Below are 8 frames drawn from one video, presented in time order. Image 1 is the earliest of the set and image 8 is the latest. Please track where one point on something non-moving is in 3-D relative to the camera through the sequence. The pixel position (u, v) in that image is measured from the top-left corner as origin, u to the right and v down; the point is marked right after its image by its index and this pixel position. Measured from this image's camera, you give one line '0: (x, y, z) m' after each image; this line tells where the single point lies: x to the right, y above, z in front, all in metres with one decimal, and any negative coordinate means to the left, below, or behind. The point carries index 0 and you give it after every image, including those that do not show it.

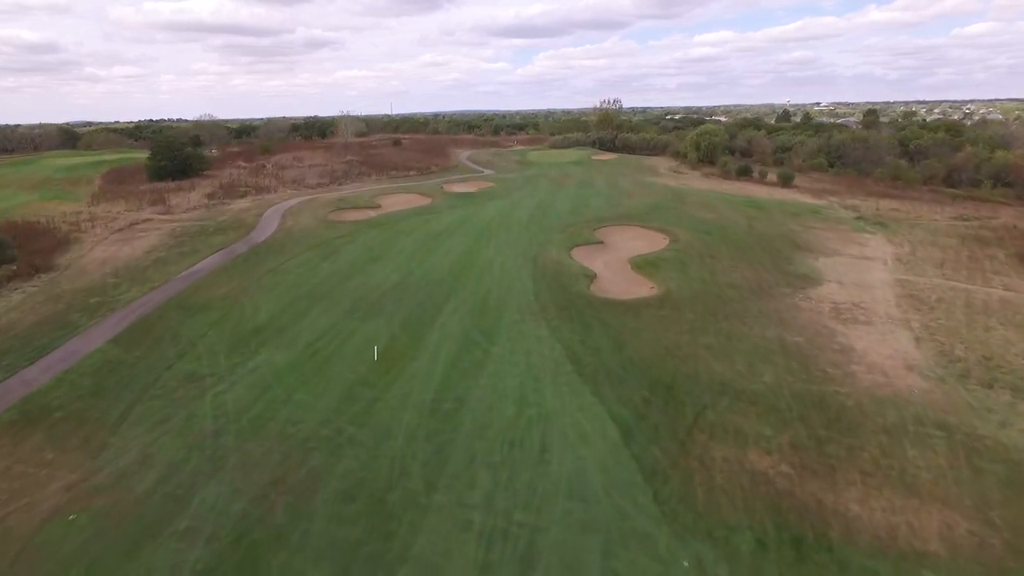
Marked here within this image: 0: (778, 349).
0: (+7.7, -1.8, +17.9) m
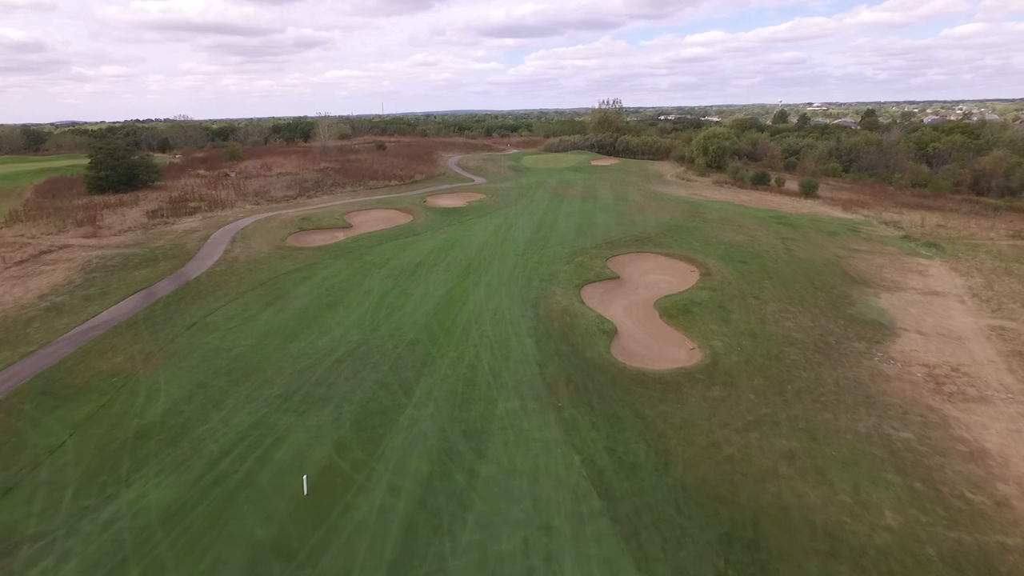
0: (+7.6, -3.4, +12.7) m
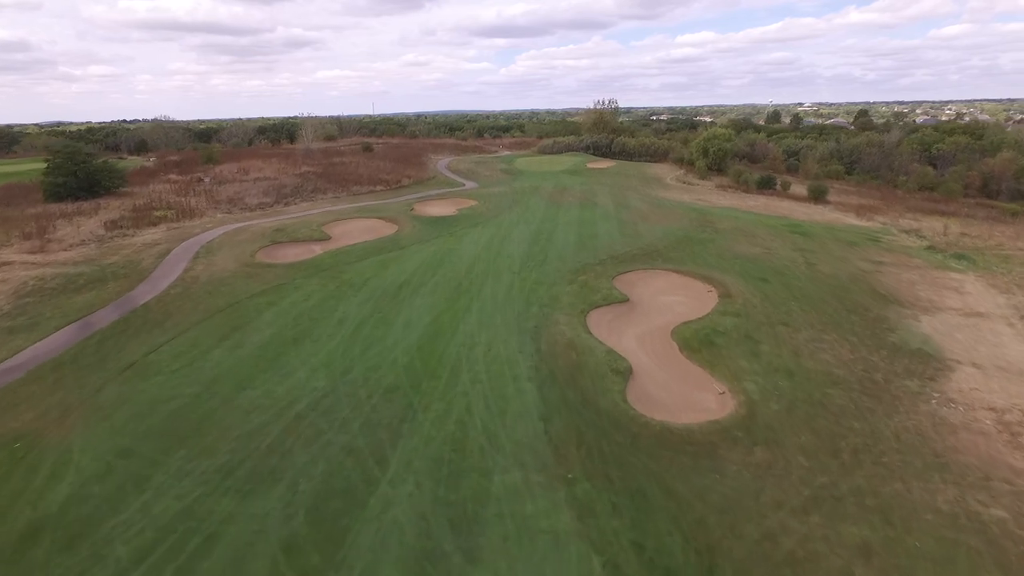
0: (+7.6, -4.2, +10.1) m
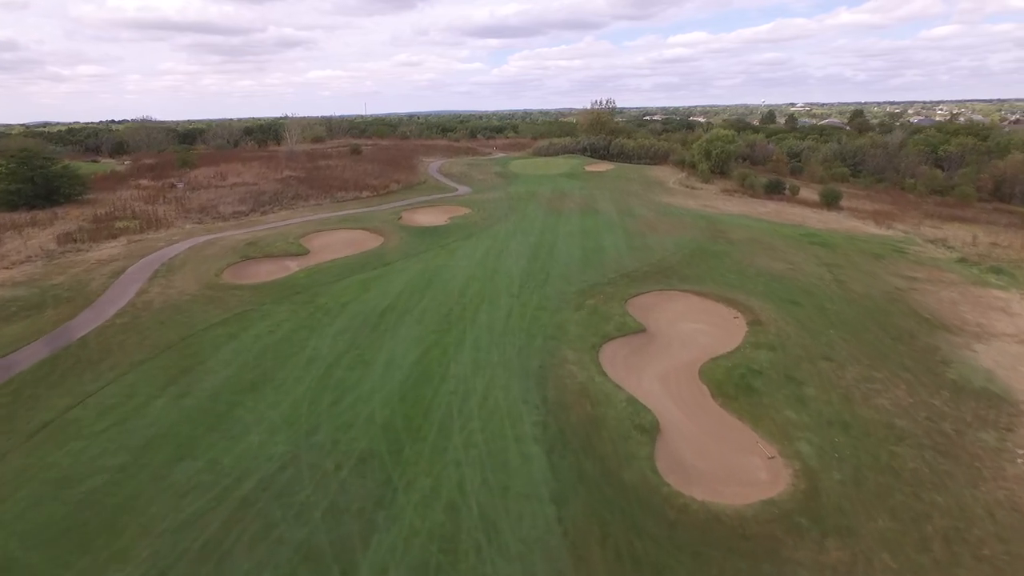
0: (+7.7, -4.9, +7.5) m
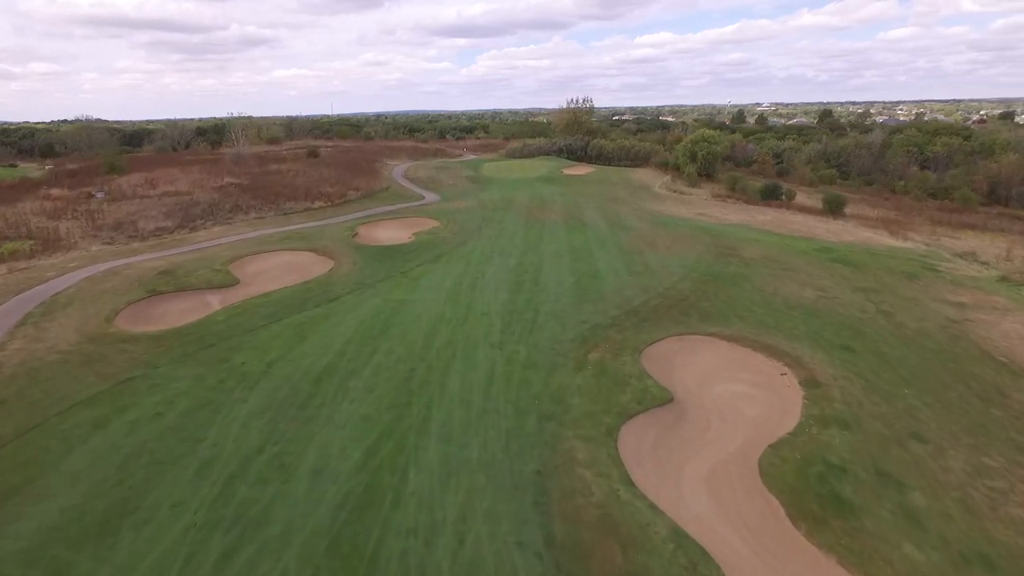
0: (+7.9, -6.0, +3.3) m
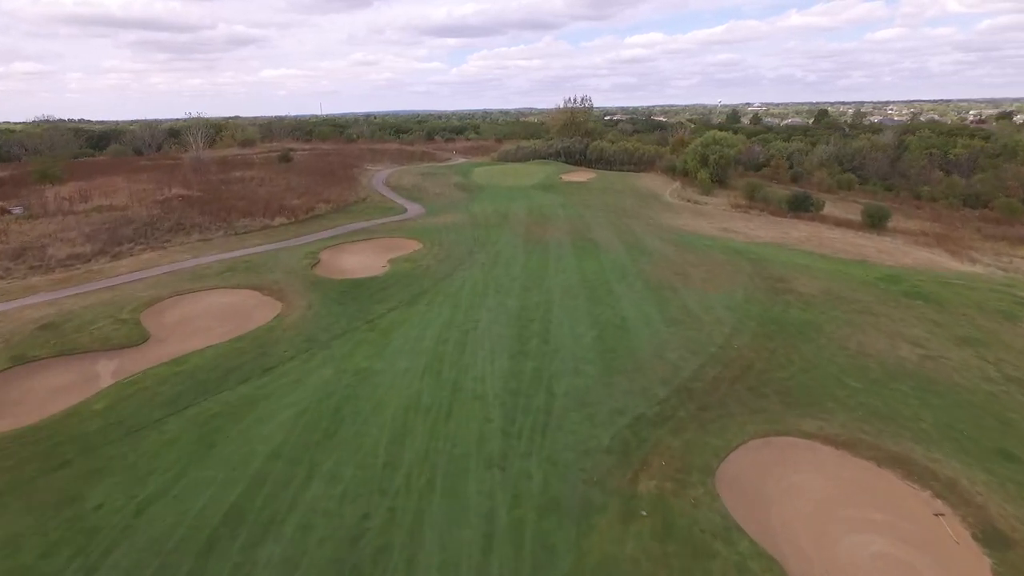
0: (+8.2, -7.5, -1.8) m
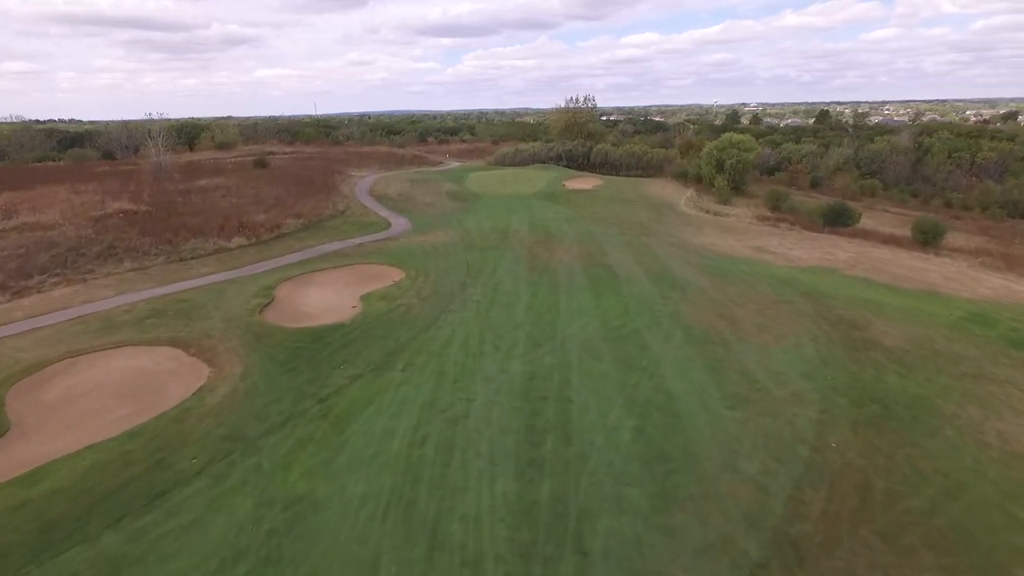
0: (+8.4, -8.8, -6.3) m
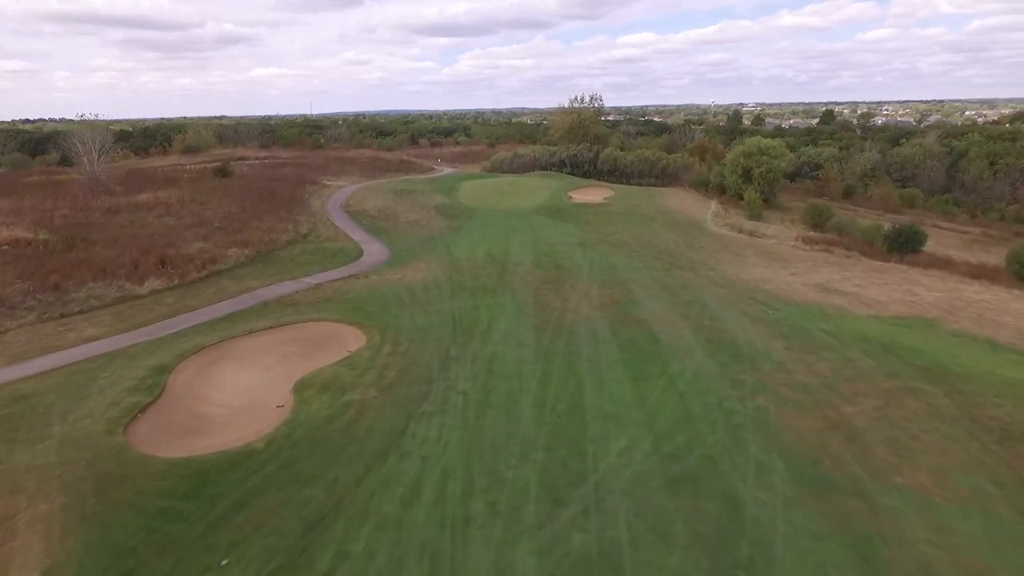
0: (+8.6, -10.6, -12.3) m
